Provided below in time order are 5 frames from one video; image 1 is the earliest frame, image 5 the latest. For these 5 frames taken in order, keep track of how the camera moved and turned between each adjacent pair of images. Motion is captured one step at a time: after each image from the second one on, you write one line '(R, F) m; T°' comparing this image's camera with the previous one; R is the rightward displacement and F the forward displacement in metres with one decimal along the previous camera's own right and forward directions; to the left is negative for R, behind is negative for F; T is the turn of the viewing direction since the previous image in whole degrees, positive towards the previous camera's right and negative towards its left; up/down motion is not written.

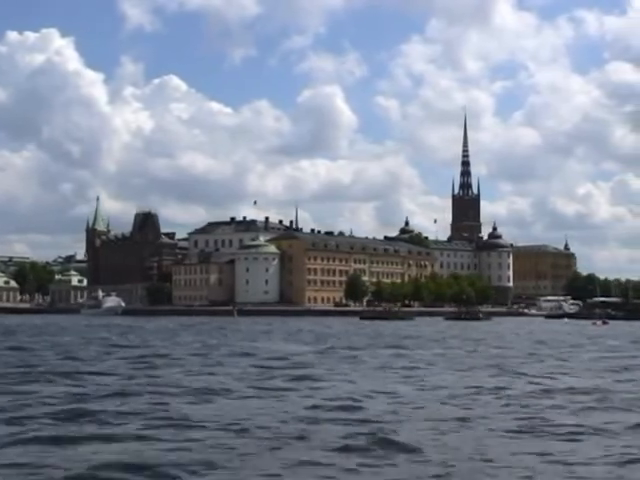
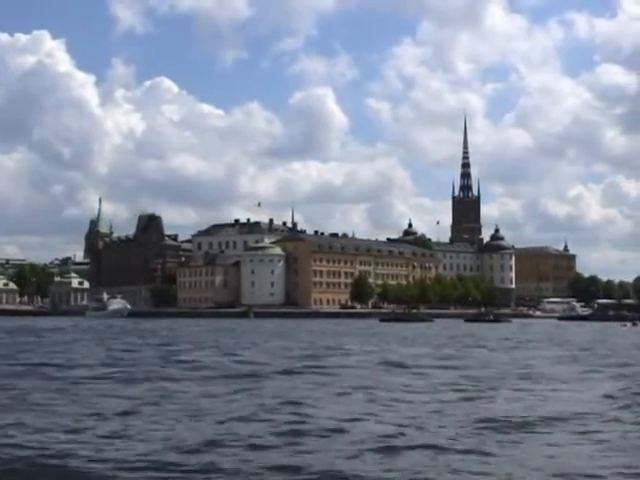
(-1.5, +0.2) m; 0°
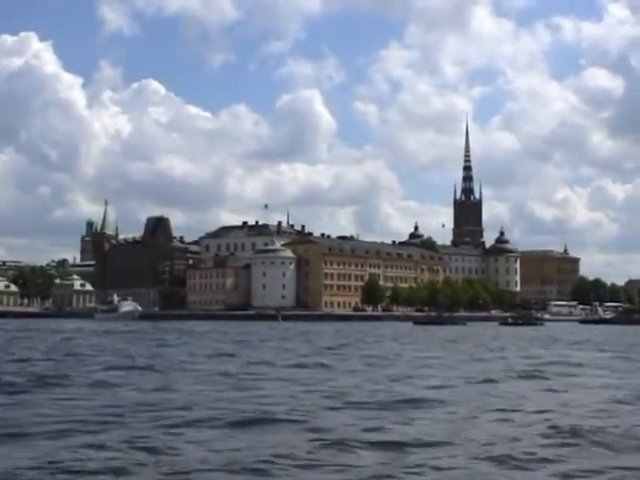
(-2.4, +0.1) m; +1°
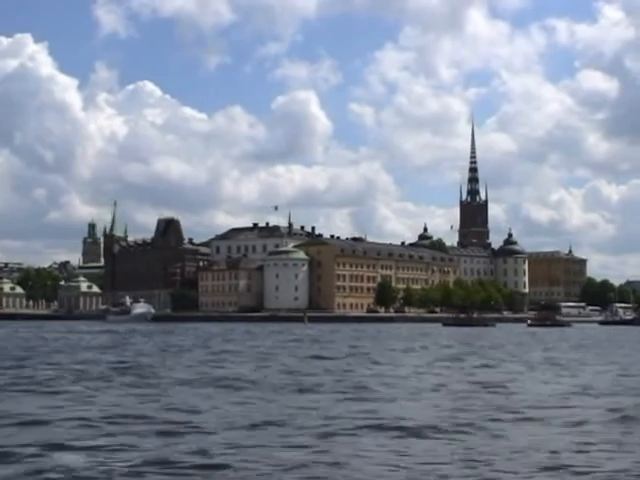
(-1.7, 0.0) m; 0°
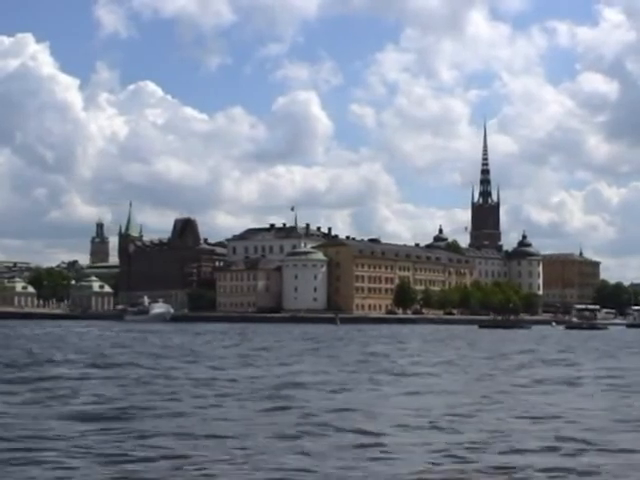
(-1.9, 0.0) m; 0°
